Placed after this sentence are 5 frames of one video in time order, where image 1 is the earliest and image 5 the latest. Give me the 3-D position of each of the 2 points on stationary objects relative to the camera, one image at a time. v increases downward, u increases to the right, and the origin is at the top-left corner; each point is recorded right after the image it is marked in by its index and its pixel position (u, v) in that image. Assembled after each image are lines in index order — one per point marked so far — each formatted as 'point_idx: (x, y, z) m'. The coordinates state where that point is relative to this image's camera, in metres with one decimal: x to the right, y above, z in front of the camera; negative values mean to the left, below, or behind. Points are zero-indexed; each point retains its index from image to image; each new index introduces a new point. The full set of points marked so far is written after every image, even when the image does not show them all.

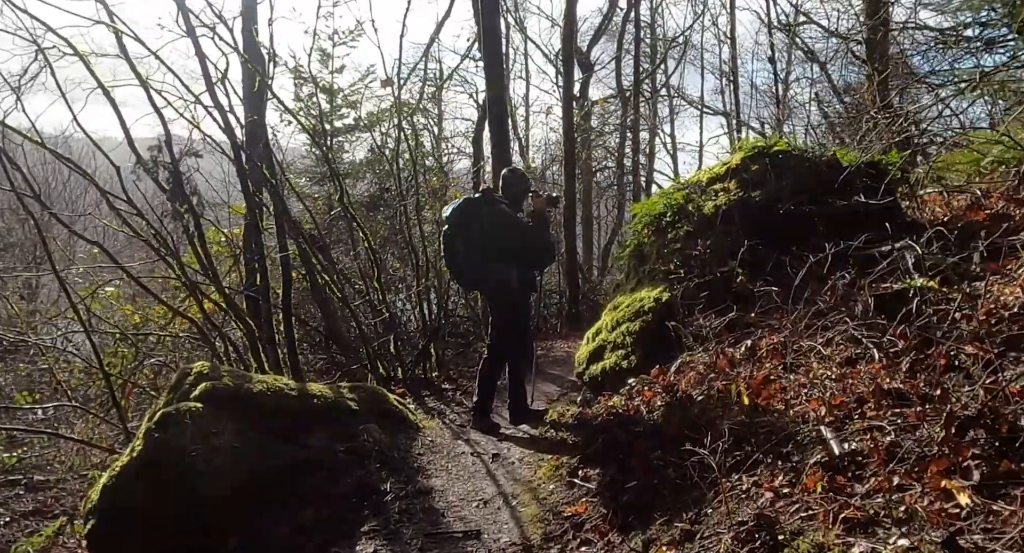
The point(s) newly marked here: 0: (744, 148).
0: (+2.2, +1.2, +6.3) m
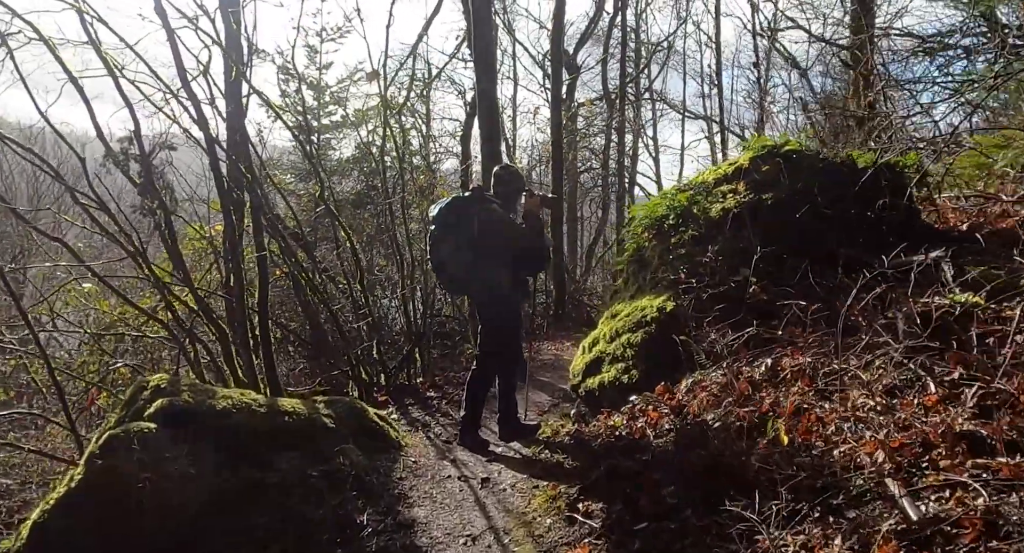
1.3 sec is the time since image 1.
0: (+2.2, +1.1, +5.9) m
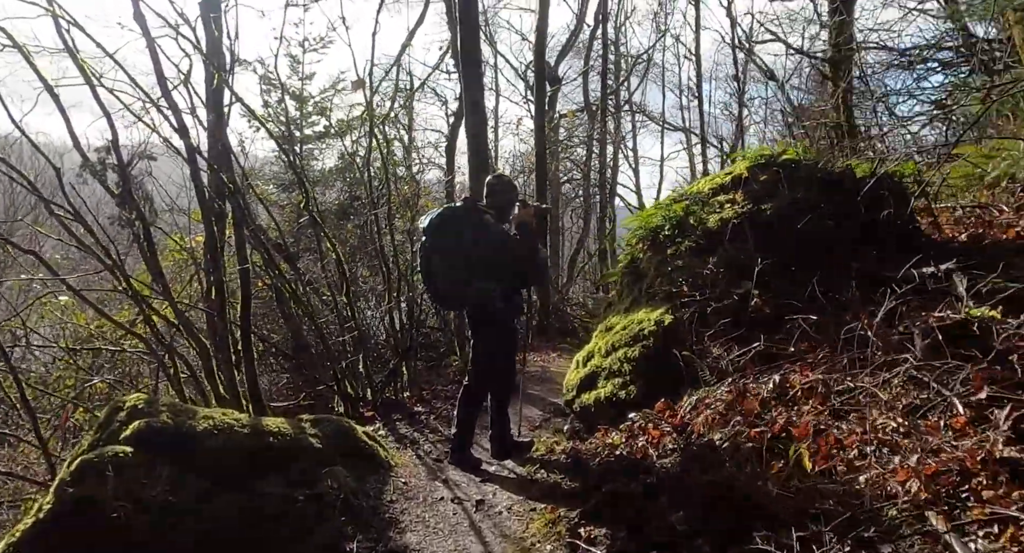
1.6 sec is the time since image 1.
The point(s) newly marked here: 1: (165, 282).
0: (+2.1, +1.0, +5.8) m
1: (-3.6, -0.1, +6.9) m
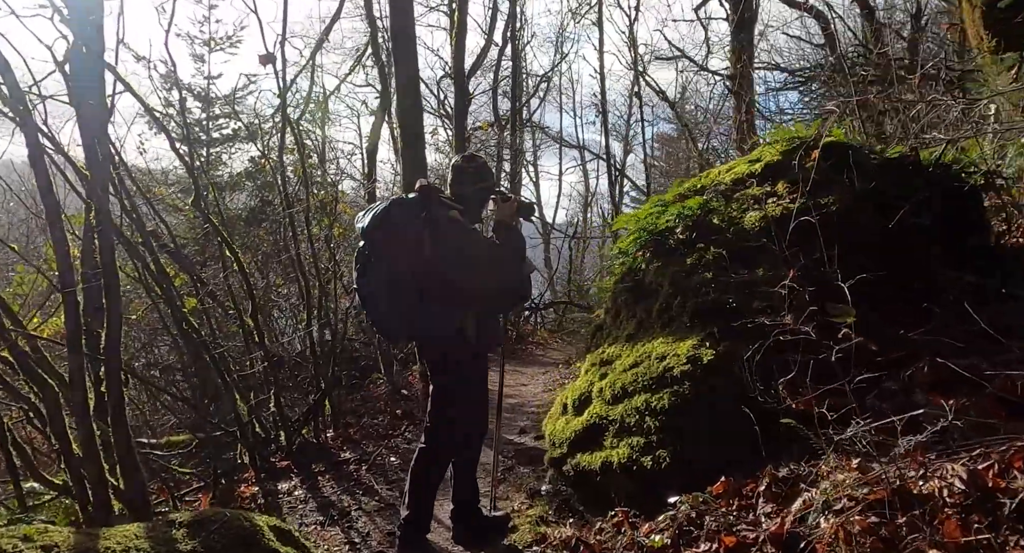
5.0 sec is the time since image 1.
0: (+1.9, +0.9, +4.6) m
1: (-3.9, -0.2, +4.9) m
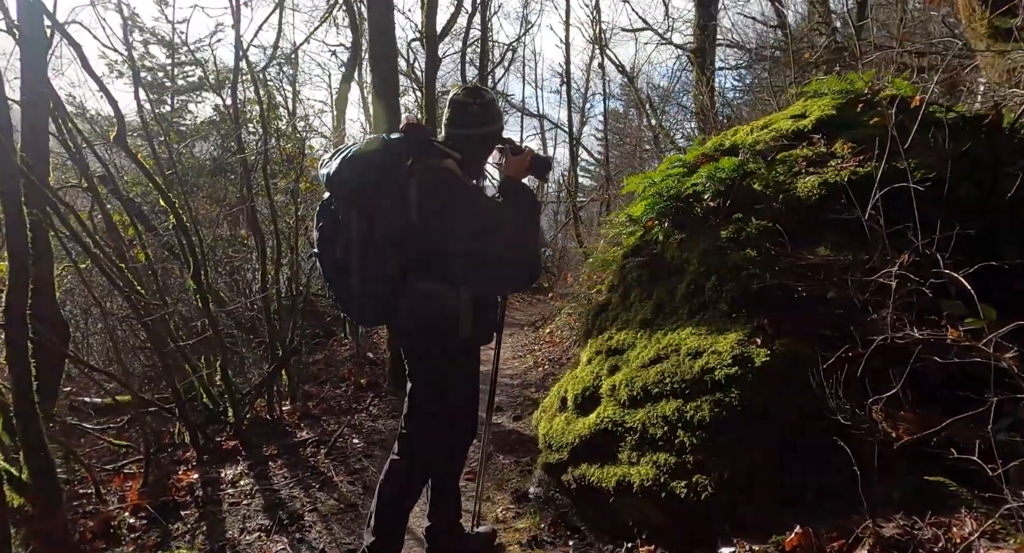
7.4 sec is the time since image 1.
0: (+1.9, +1.1, +3.8) m
1: (-3.9, +0.1, +3.9) m
